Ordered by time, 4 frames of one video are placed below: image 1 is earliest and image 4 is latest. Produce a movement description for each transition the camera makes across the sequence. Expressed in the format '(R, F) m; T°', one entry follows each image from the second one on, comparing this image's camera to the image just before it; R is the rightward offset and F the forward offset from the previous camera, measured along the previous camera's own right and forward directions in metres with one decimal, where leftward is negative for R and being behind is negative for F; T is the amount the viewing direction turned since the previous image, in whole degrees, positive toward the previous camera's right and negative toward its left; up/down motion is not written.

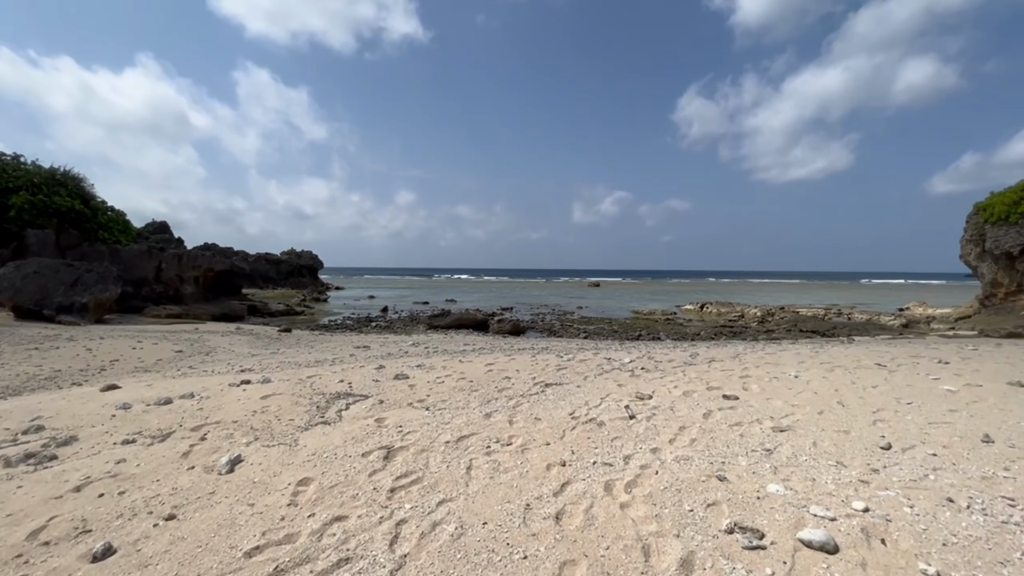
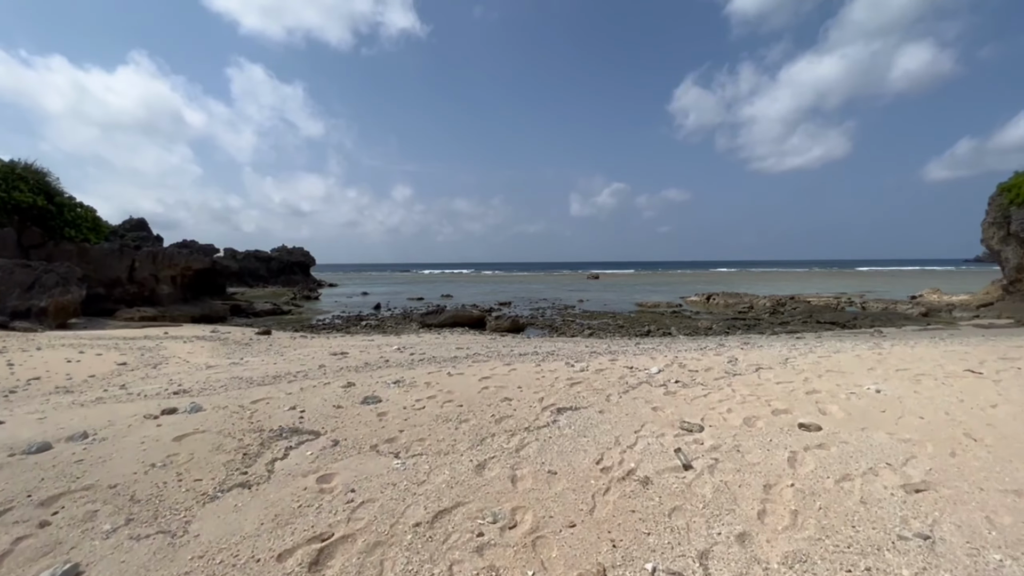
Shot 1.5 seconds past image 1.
(0.0, +1.9) m; 0°
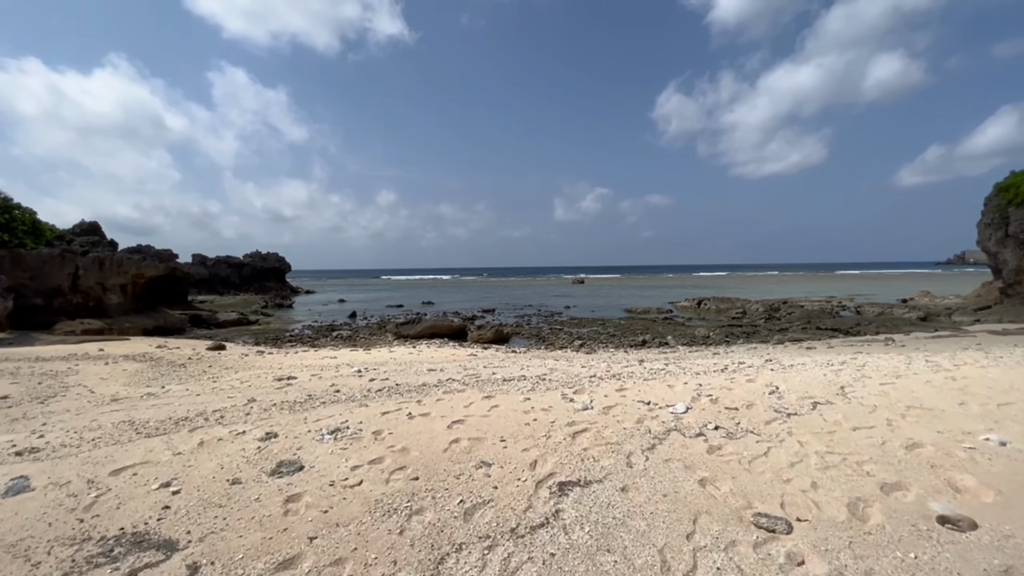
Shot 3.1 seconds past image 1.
(+0.1, +2.0) m; +2°
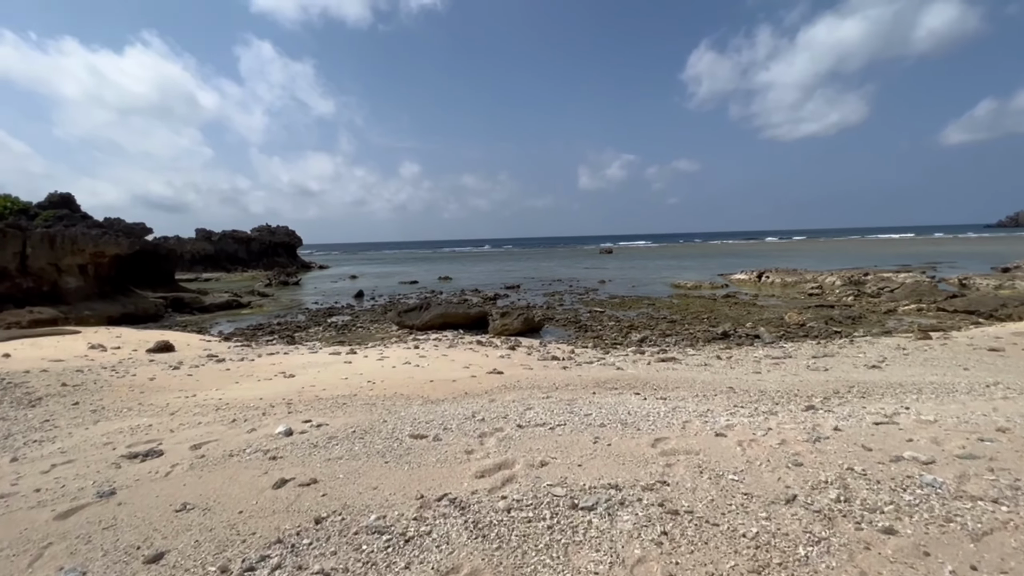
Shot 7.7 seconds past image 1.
(-0.5, +5.4) m; -3°
